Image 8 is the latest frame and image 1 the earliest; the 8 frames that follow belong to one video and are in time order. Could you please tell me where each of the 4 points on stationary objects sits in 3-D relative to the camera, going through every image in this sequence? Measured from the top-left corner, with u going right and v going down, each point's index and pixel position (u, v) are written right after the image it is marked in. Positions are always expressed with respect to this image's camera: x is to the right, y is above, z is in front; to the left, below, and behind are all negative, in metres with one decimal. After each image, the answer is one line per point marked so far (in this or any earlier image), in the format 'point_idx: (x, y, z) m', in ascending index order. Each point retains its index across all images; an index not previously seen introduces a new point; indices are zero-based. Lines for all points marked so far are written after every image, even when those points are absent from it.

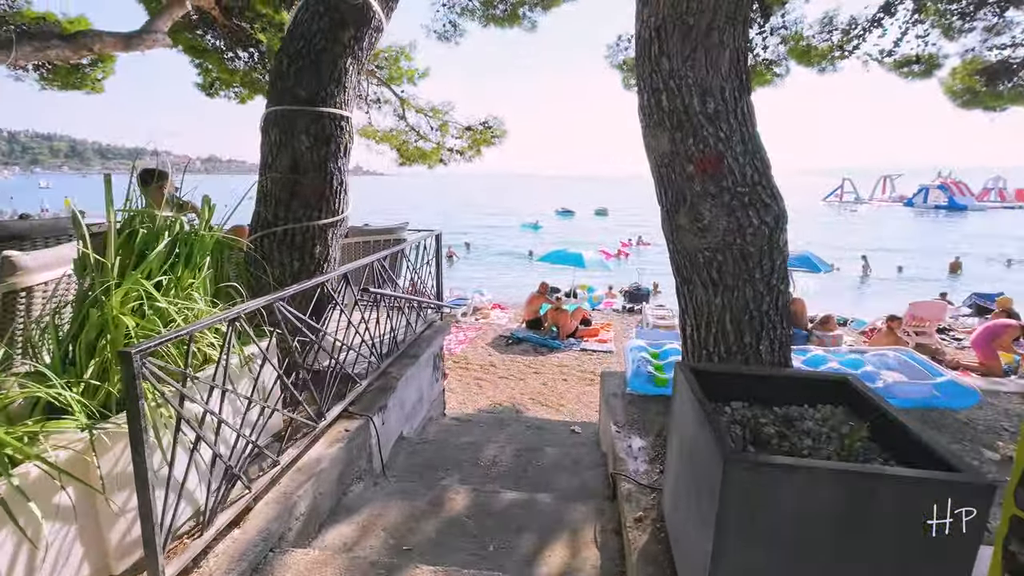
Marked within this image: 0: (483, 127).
0: (-0.6, +3.4, +10.5) m
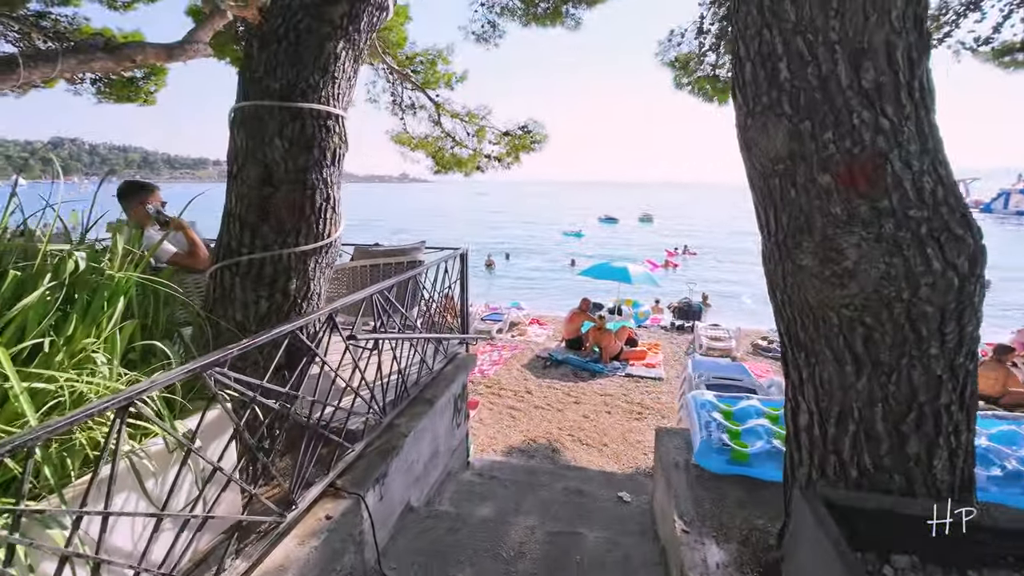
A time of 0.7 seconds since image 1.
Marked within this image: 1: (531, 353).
0: (+0.2, +3.1, +9.9) m
1: (+0.3, -1.2, +9.2) m
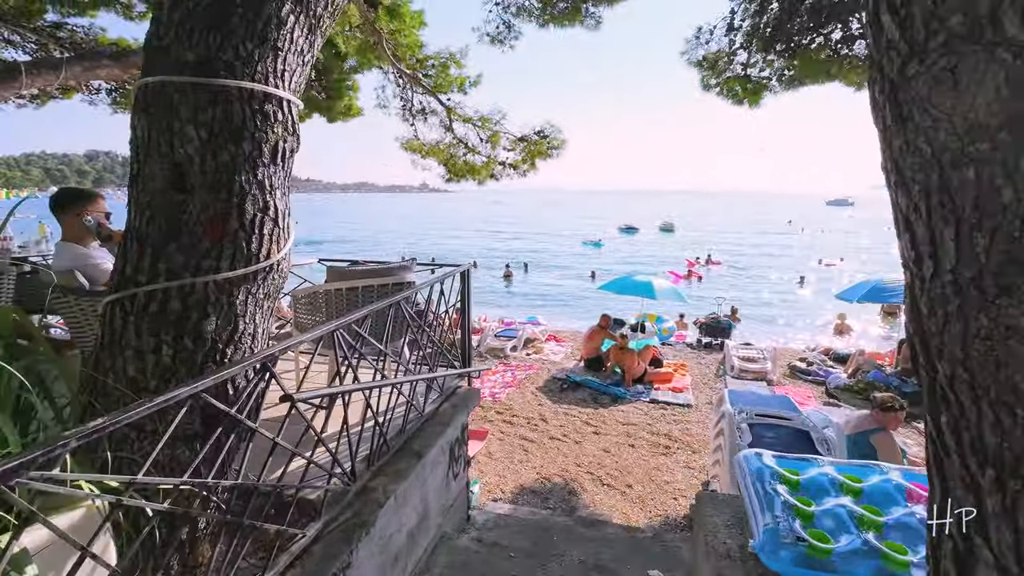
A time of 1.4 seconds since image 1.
0: (+0.5, +2.8, +9.3) m
1: (+0.6, -1.5, +8.5) m
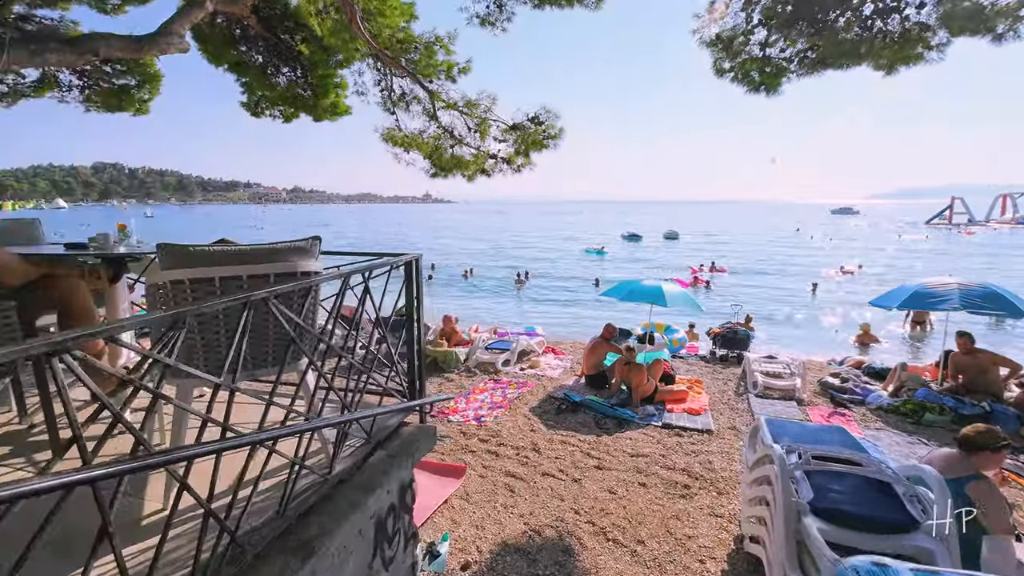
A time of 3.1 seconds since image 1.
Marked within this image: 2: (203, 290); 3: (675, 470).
0: (+0.4, +2.7, +8.3) m
1: (+0.4, -1.6, +7.4) m
2: (-1.1, 0.0, +1.9) m
3: (+1.7, -1.9, +5.1) m
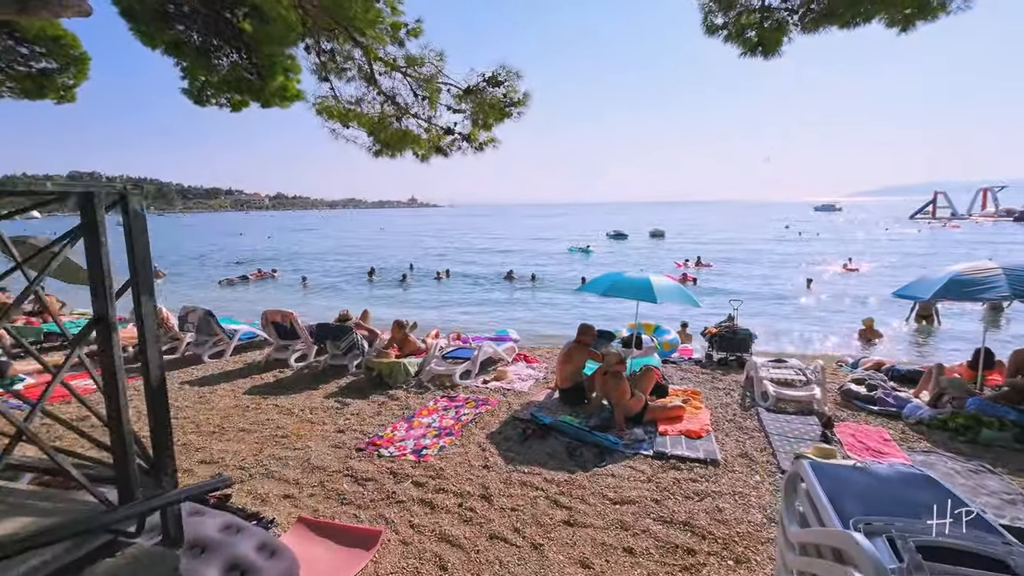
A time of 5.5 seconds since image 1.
0: (-0.3, +2.8, +6.9) m
1: (-0.1, -1.5, +6.0) m
2: (-1.6, 0.0, +0.4) m
3: (+1.2, -1.8, +3.7) m
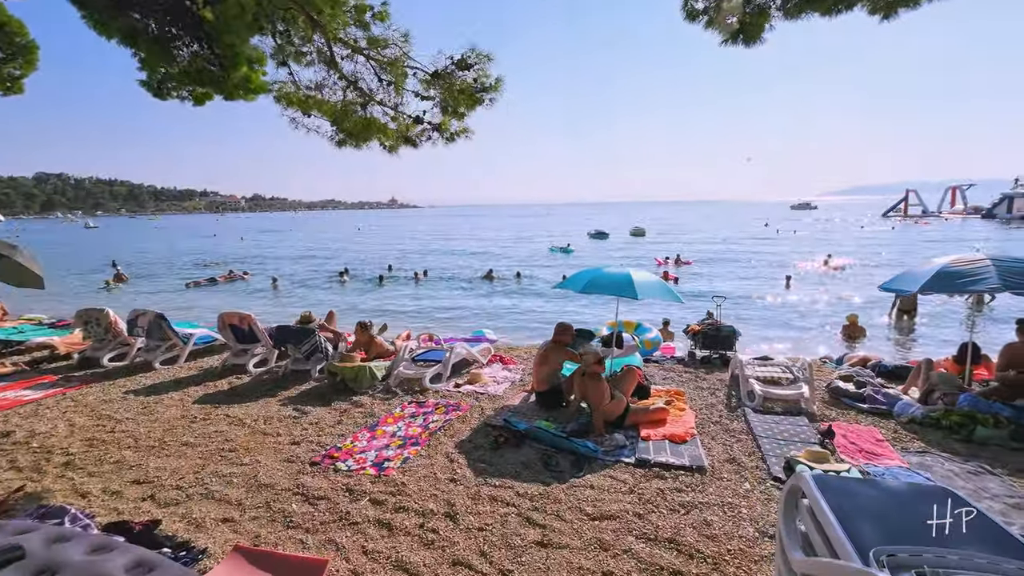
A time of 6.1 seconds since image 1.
0: (-0.7, +2.8, +6.5) m
1: (-0.4, -1.5, +5.6) m
2: (-1.7, +0.1, 0.0) m
3: (+1.0, -1.7, +3.3) m
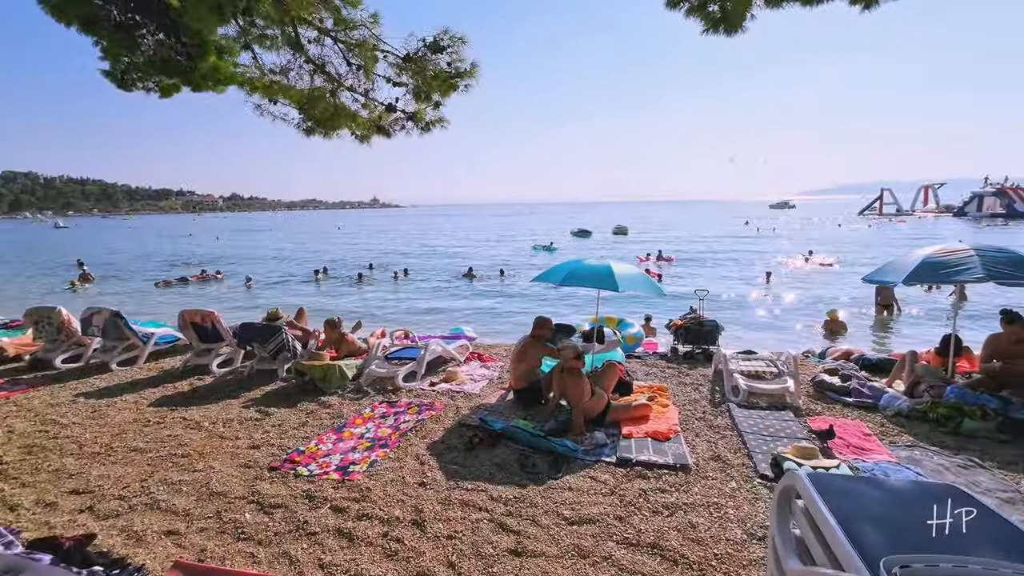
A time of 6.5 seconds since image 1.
0: (-1.0, +2.9, +6.2) m
1: (-0.6, -1.4, +5.3) m
2: (-1.8, +0.1, -0.4) m
3: (+0.8, -1.6, +3.1) m
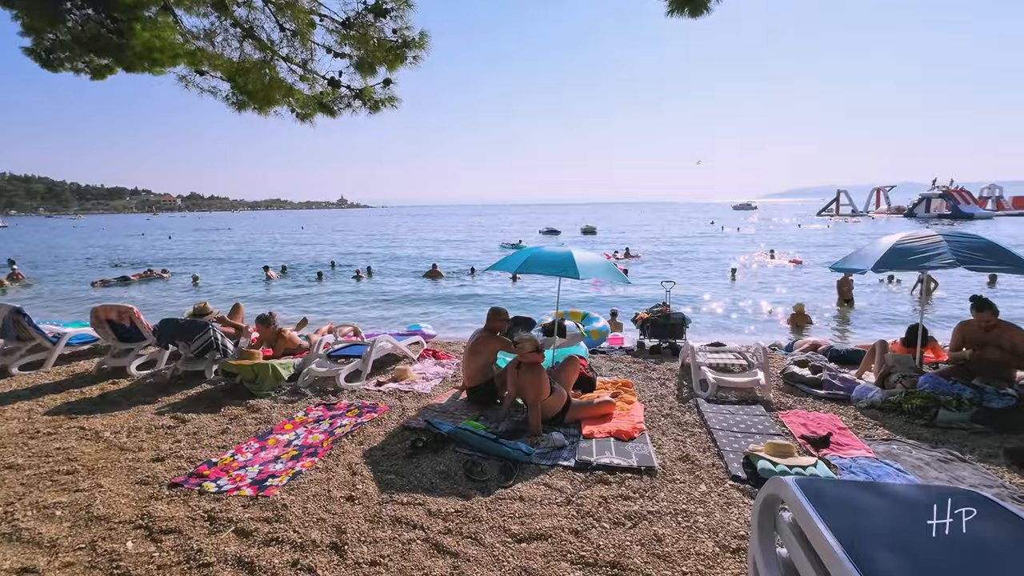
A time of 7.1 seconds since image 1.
0: (-1.5, +3.0, +5.7) m
1: (-1.1, -1.3, +4.8) m
2: (-1.9, +0.3, -1.0) m
3: (+0.5, -1.5, +2.6) m
